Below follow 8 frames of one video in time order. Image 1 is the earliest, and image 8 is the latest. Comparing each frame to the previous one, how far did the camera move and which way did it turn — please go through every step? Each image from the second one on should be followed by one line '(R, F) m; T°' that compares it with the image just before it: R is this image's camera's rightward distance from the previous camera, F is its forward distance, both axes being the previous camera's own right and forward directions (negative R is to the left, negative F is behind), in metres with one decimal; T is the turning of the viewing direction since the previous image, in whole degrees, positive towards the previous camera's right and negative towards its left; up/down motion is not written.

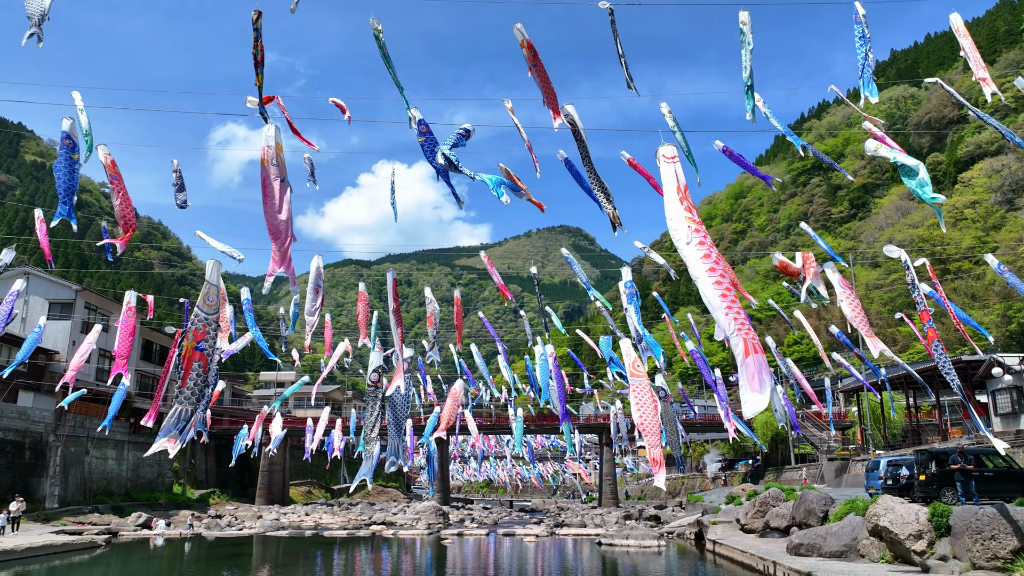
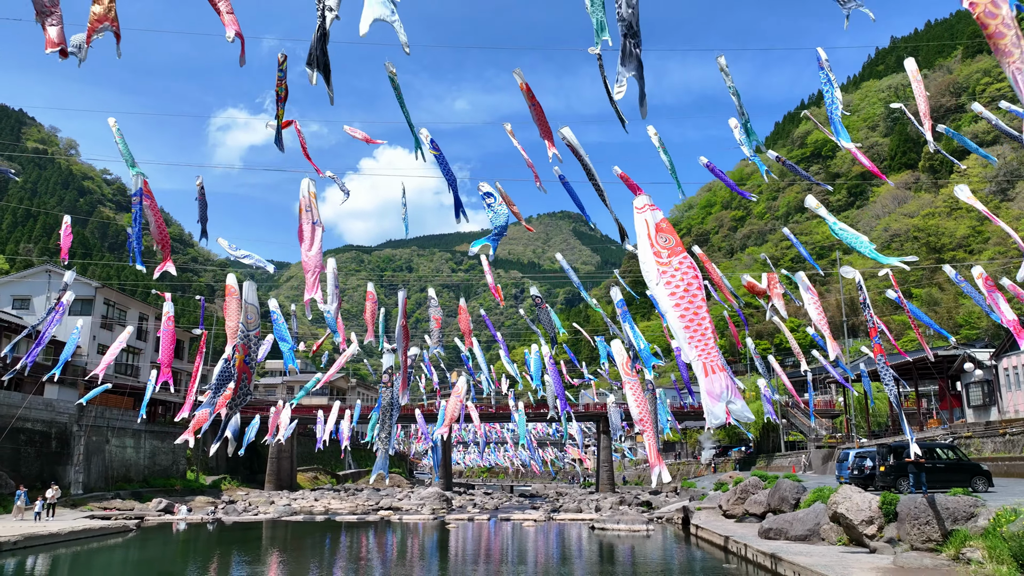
(0.0, -1.2) m; 0°
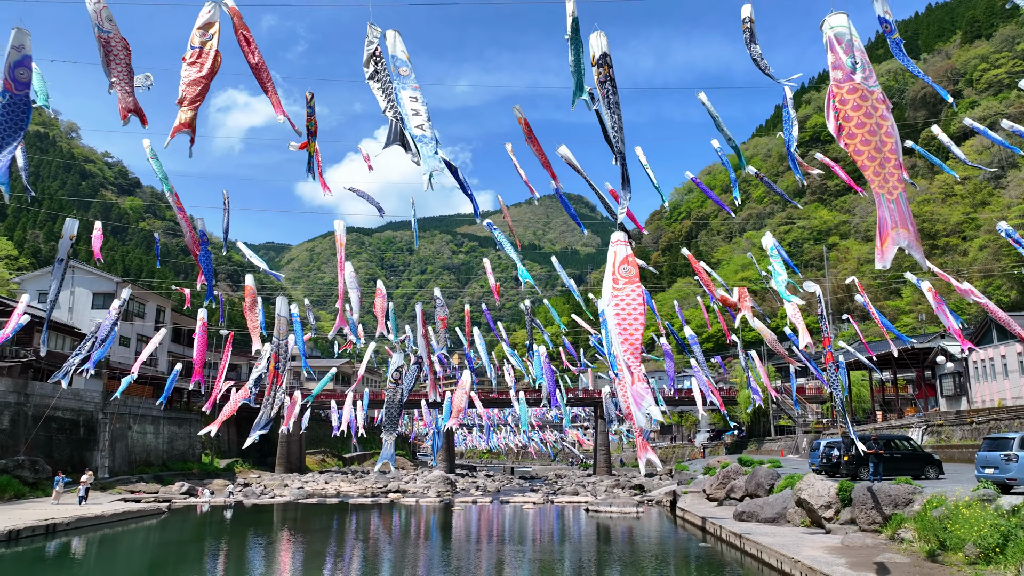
(0.0, -1.3) m; 0°
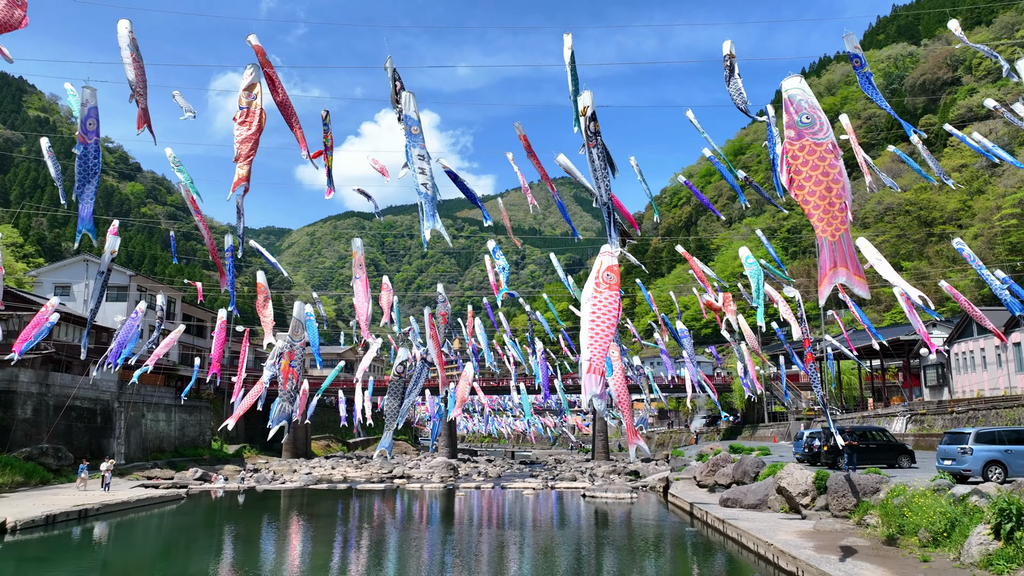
(0.0, -0.9) m; 0°
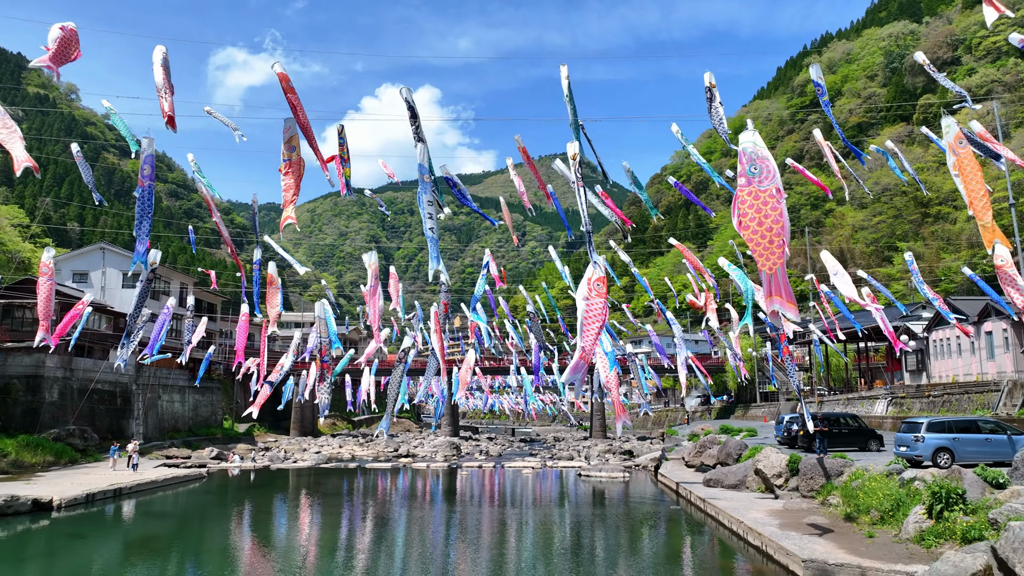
(0.0, -1.1) m; 0°
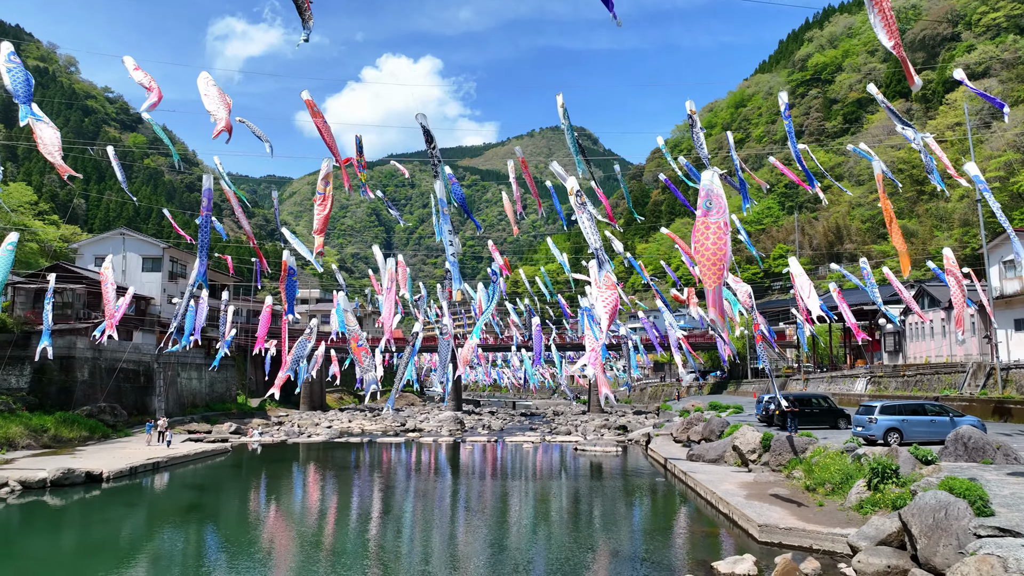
(0.0, -1.5) m; 0°
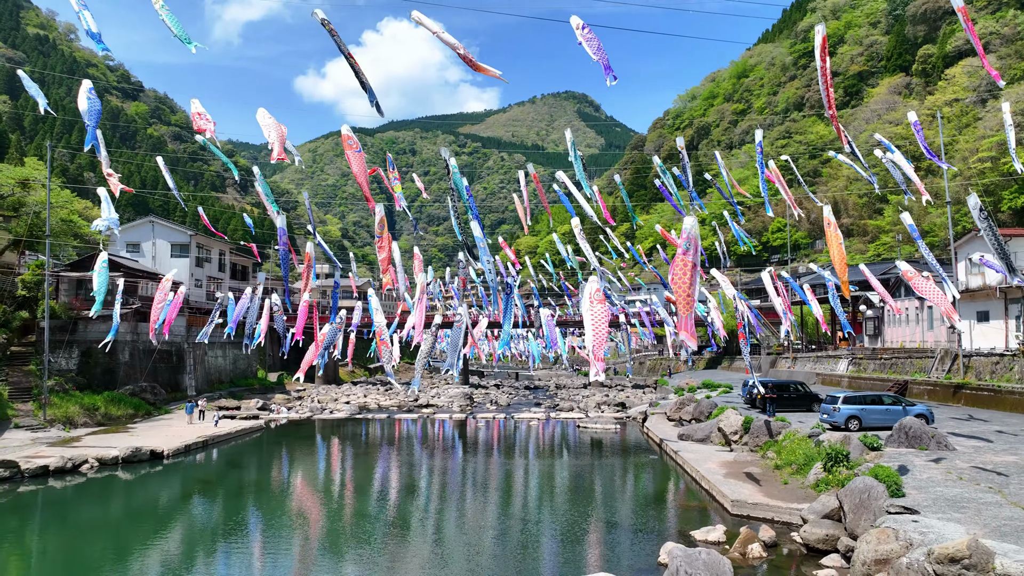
(-0.3, -2.0) m; 0°
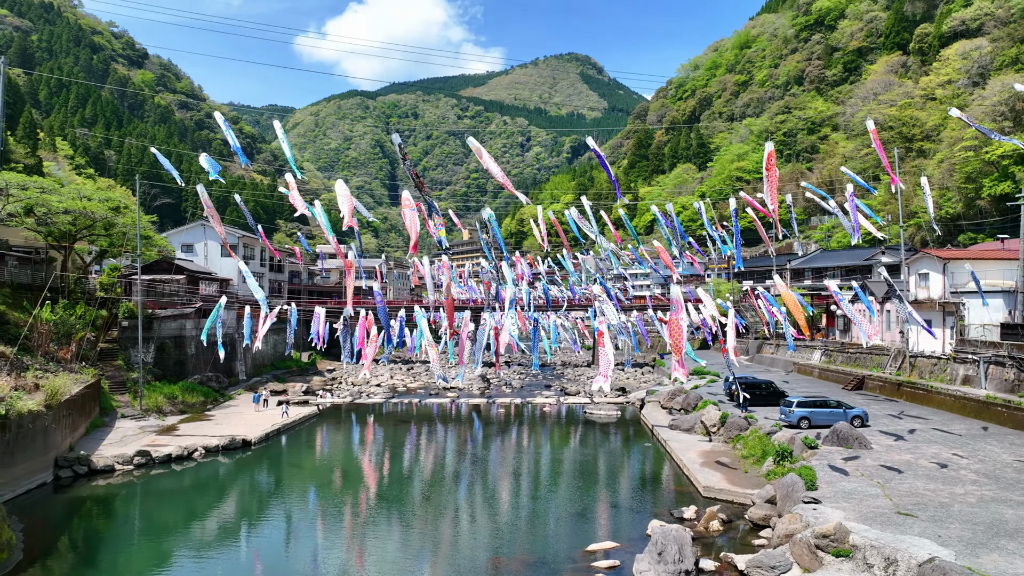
(-0.7, -4.0) m; 0°
